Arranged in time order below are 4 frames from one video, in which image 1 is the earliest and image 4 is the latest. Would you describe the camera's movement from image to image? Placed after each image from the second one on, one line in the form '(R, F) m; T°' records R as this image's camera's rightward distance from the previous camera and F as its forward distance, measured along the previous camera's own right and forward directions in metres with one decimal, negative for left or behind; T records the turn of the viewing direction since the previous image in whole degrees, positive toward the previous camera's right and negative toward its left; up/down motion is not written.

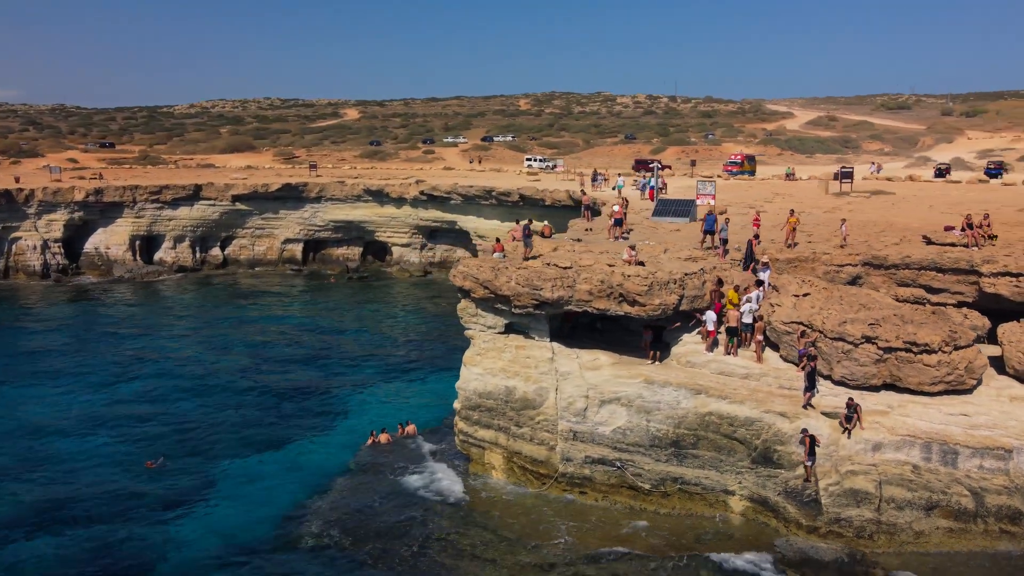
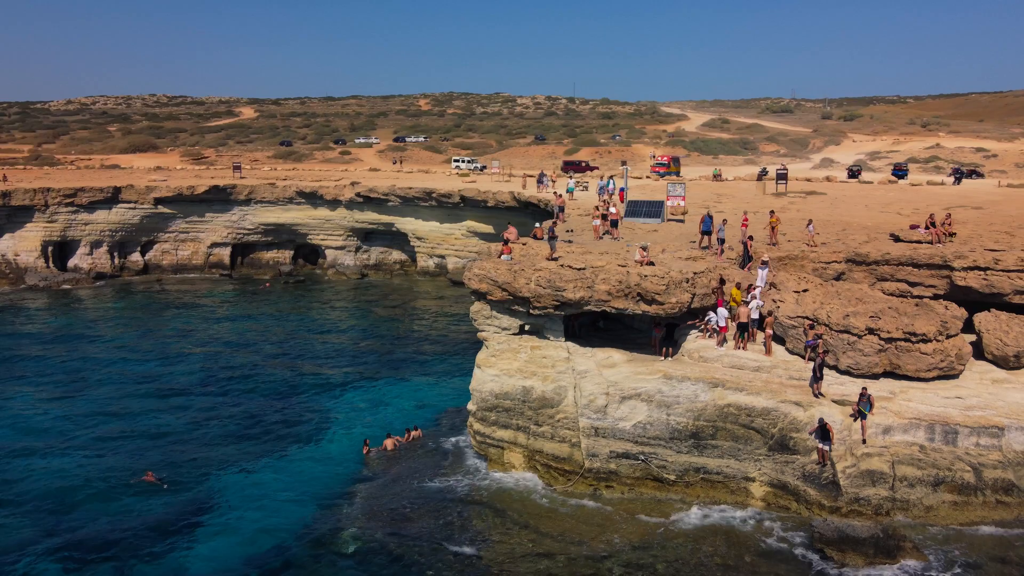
(-2.4, -0.1) m; +7°
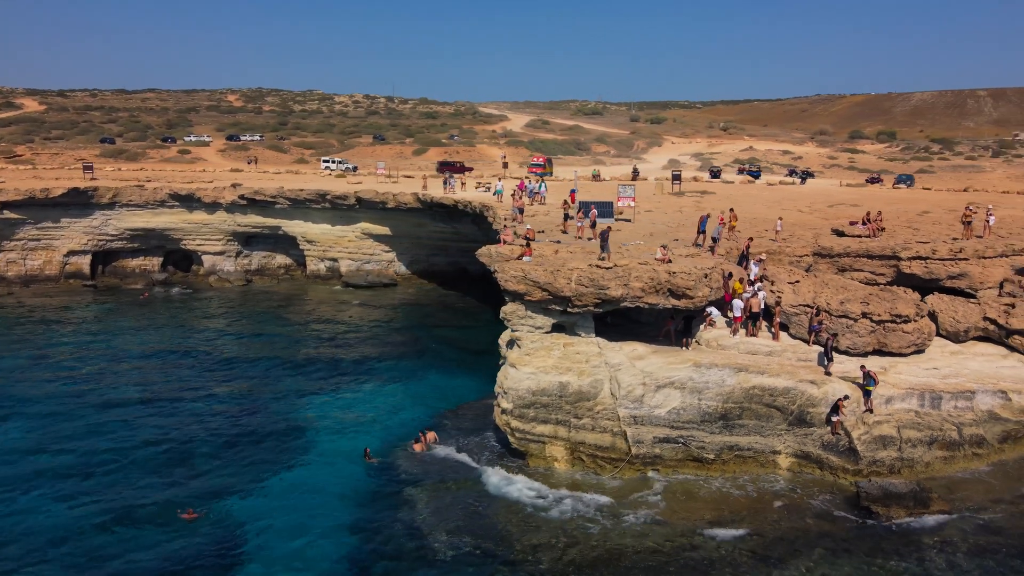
(-4.6, 0.0) m; +13°
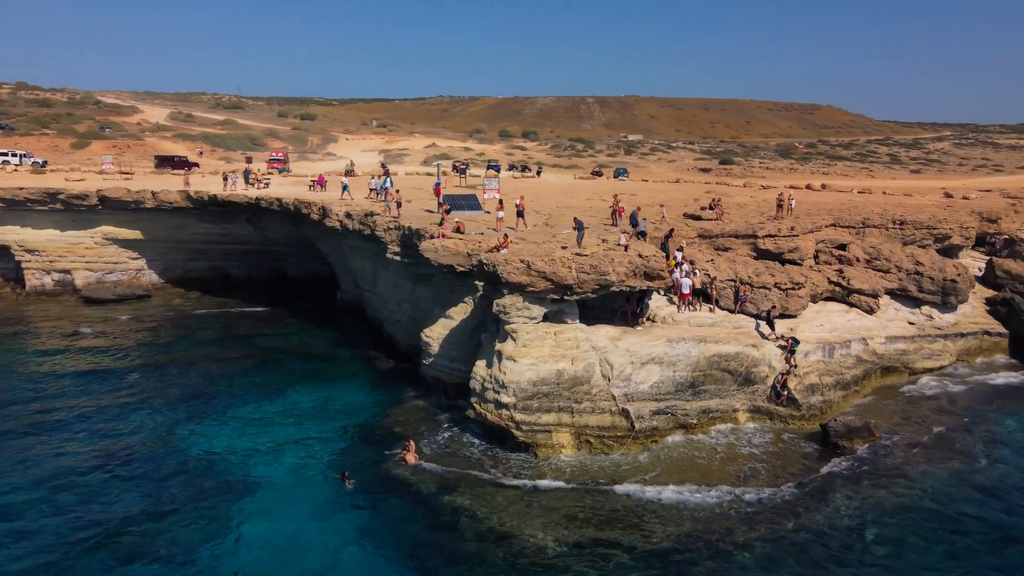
(-7.1, +1.9) m; +26°
